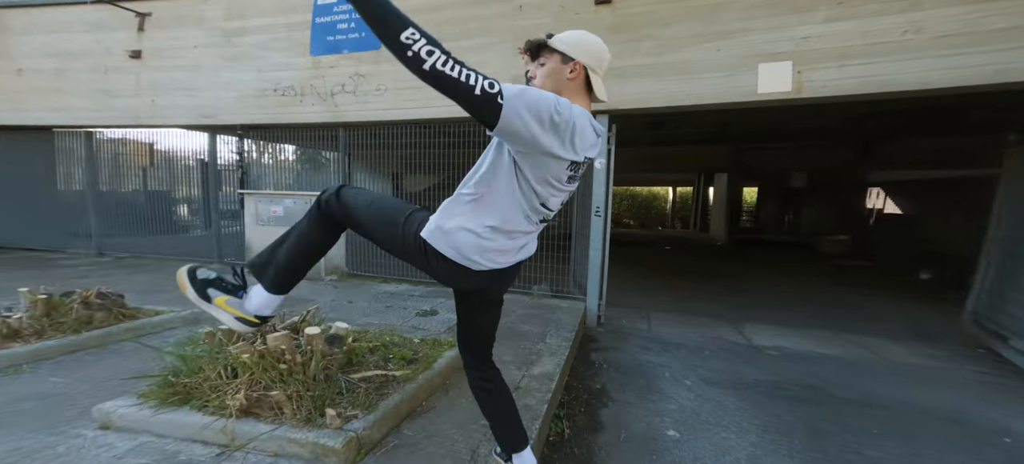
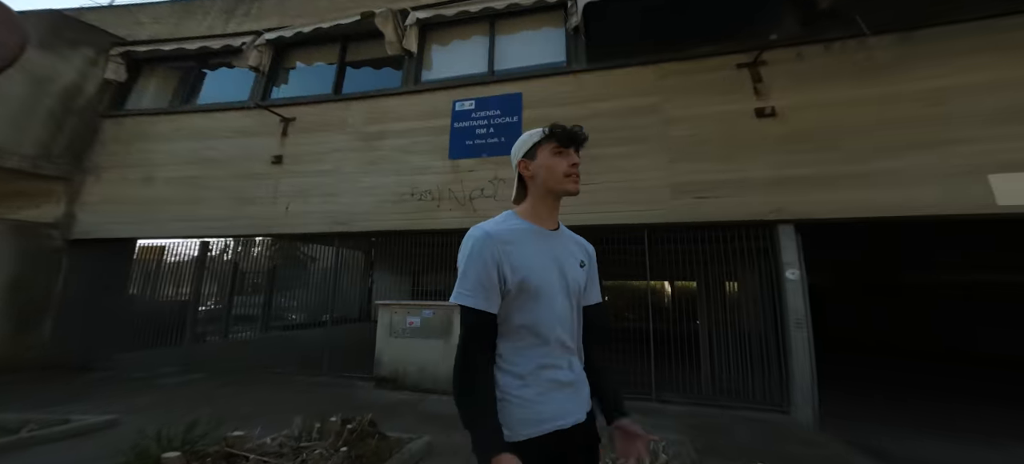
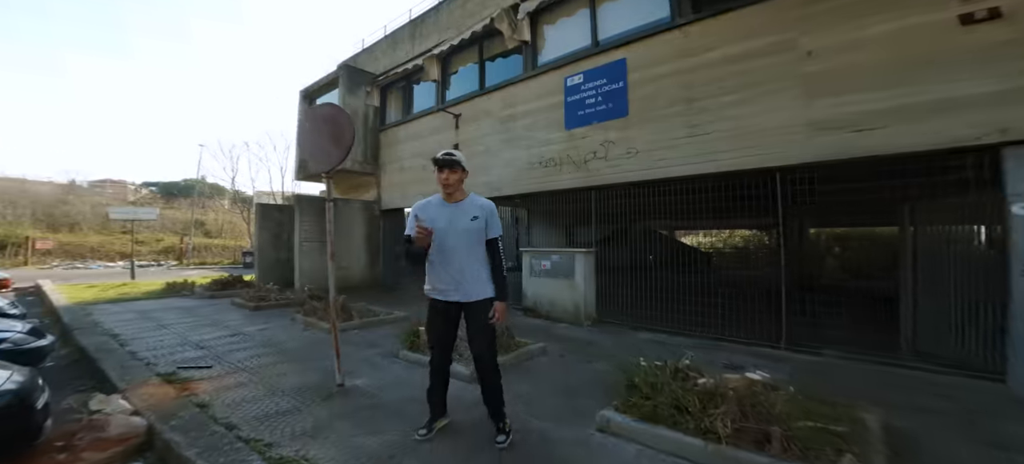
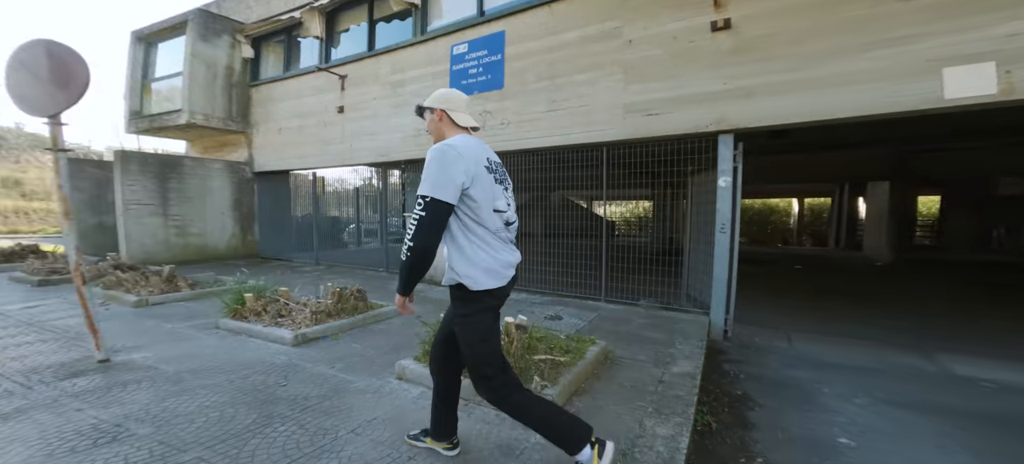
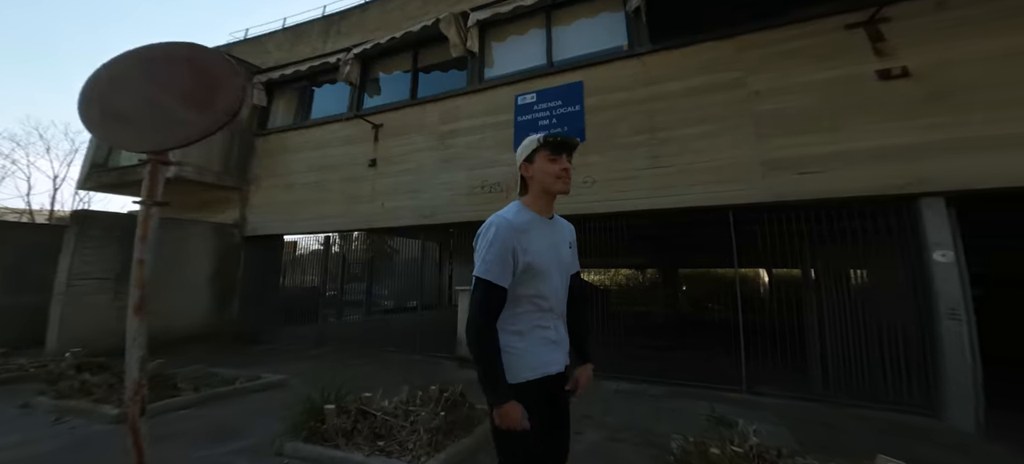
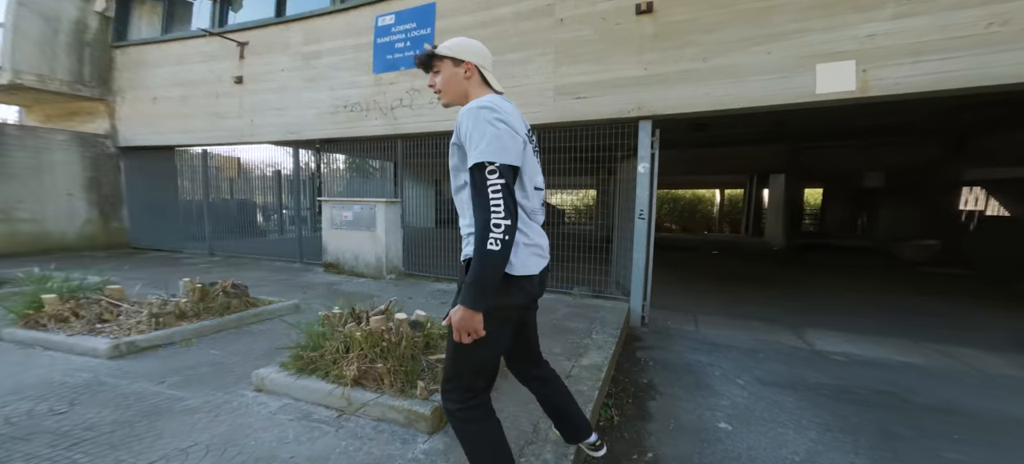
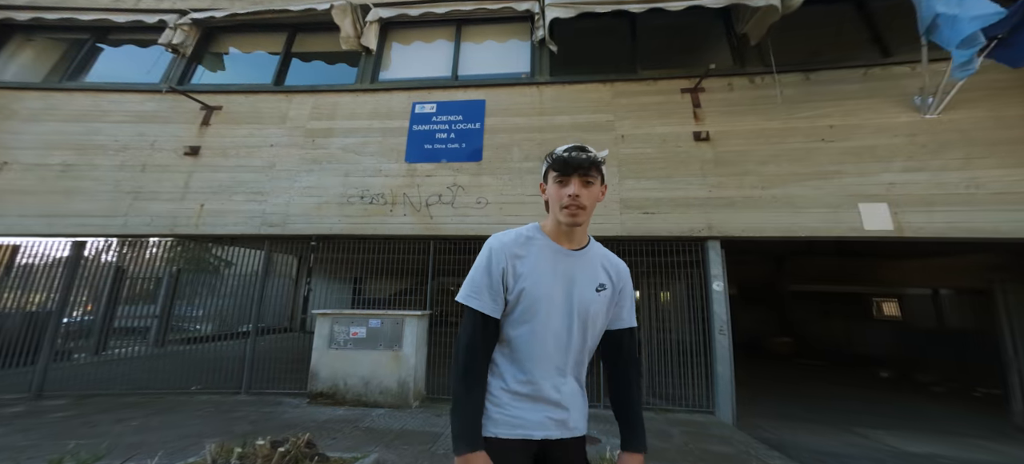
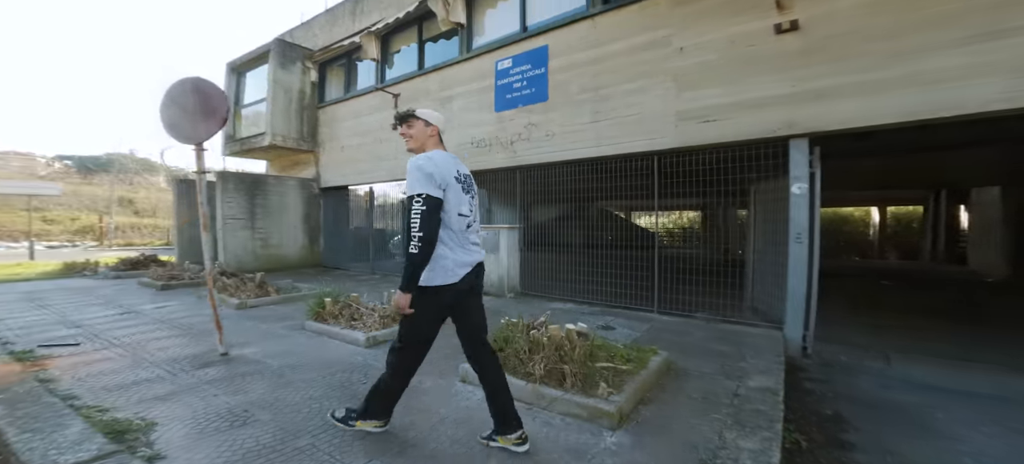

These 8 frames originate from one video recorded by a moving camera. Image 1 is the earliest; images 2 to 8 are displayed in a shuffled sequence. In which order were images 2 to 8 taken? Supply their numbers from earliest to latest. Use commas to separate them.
6, 4, 8, 3, 5, 2, 7
